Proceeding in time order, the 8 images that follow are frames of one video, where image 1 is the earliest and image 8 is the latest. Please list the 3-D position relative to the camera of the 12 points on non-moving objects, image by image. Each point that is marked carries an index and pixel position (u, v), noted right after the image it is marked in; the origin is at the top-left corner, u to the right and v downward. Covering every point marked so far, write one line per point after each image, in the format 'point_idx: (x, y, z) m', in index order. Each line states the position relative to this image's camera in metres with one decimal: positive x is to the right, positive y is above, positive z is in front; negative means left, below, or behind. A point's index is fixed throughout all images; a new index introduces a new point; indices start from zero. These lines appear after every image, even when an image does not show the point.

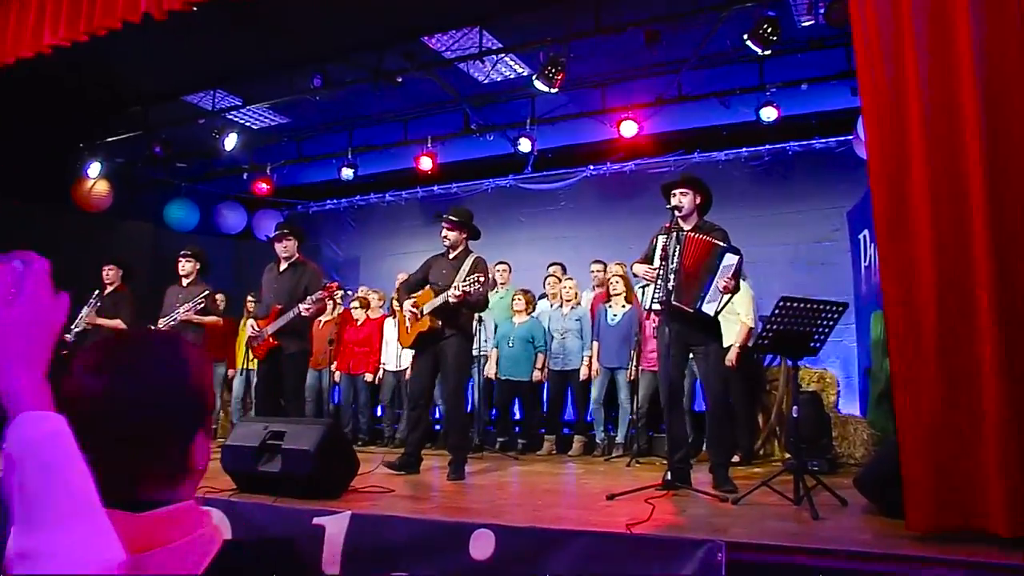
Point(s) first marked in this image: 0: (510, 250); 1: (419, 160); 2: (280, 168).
0: (0.0, +0.4, +10.5) m
1: (-0.9, +1.2, +9.8) m
2: (-2.2, +1.2, +10.0) m
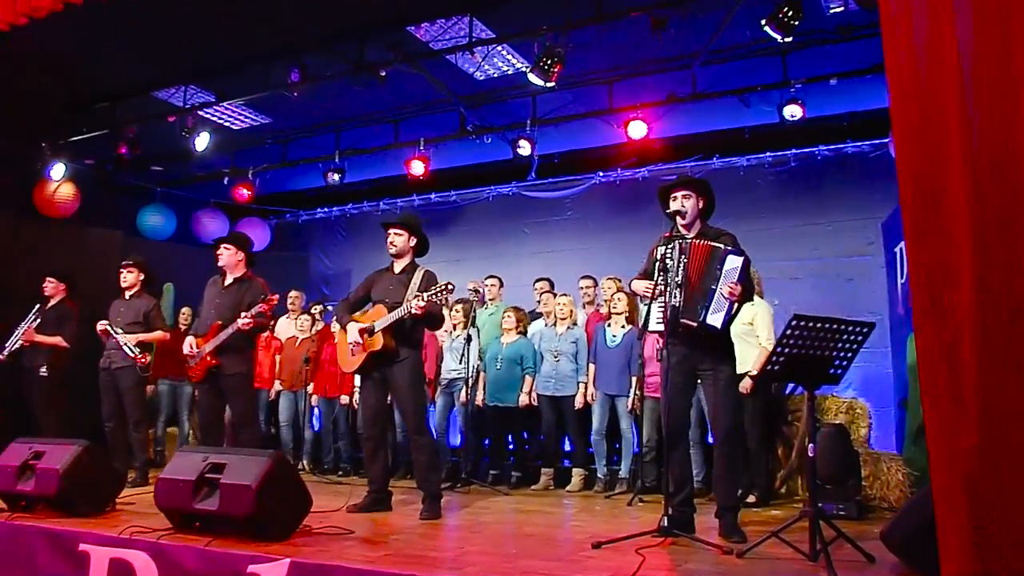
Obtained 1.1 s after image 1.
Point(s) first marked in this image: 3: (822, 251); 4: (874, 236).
0: (0.0, +0.2, +9.7) m
1: (-0.9, +1.1, +9.0) m
2: (-2.2, +1.0, +9.3) m
3: (+2.7, +0.3, +8.9) m
4: (+3.0, +0.4, +8.7) m
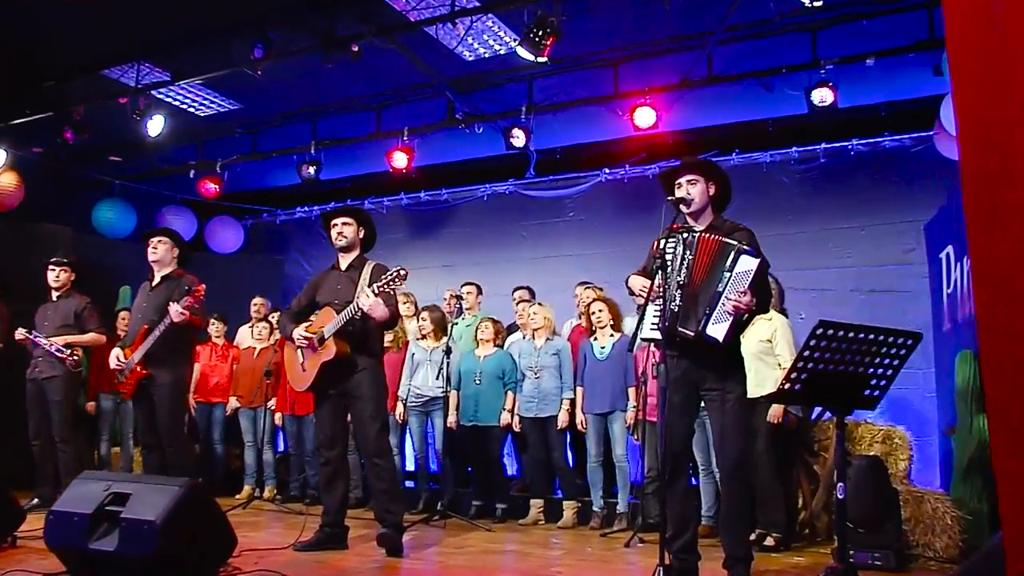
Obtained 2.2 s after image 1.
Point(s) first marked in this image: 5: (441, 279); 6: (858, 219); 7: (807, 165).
0: (0.0, +0.2, +8.7) m
1: (-0.9, +1.0, +8.1) m
2: (-2.2, +1.0, +8.4) m
3: (+2.6, +0.2, +7.9) m
4: (+2.9, +0.3, +7.7) m
5: (-0.6, +0.1, +9.0) m
6: (+2.6, +0.5, +7.9) m
7: (+2.3, +1.0, +8.2) m
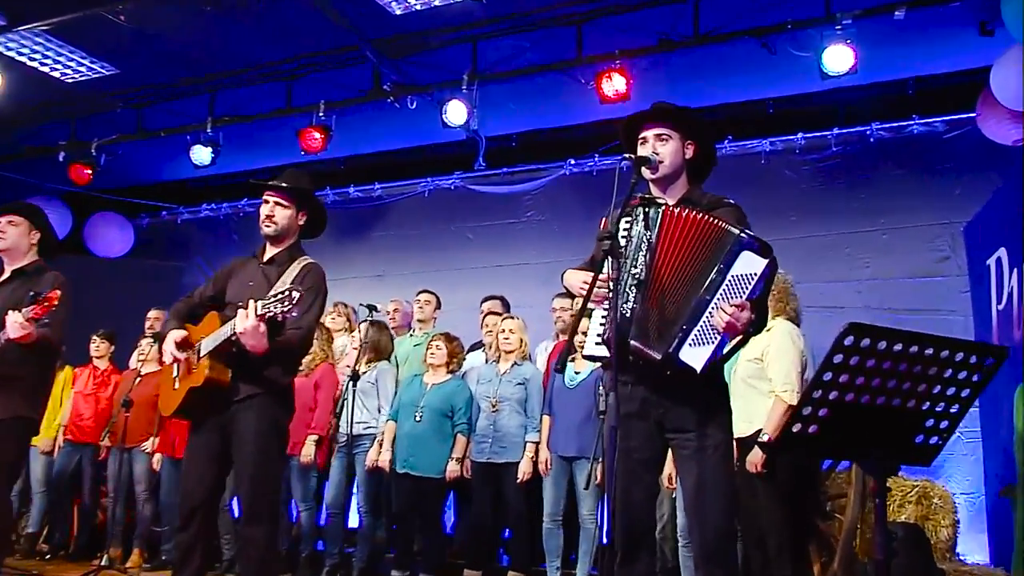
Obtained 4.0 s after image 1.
0: (-0.4, +0.1, +7.2) m
1: (-1.3, +0.9, +6.5) m
2: (-2.6, +0.9, +6.8) m
3: (+2.2, +0.1, +6.3) m
4: (+2.6, +0.2, +6.1) m
5: (-1.0, 0.0, +7.4) m
6: (+2.2, +0.4, +6.4) m
7: (+1.9, +0.8, +6.7) m
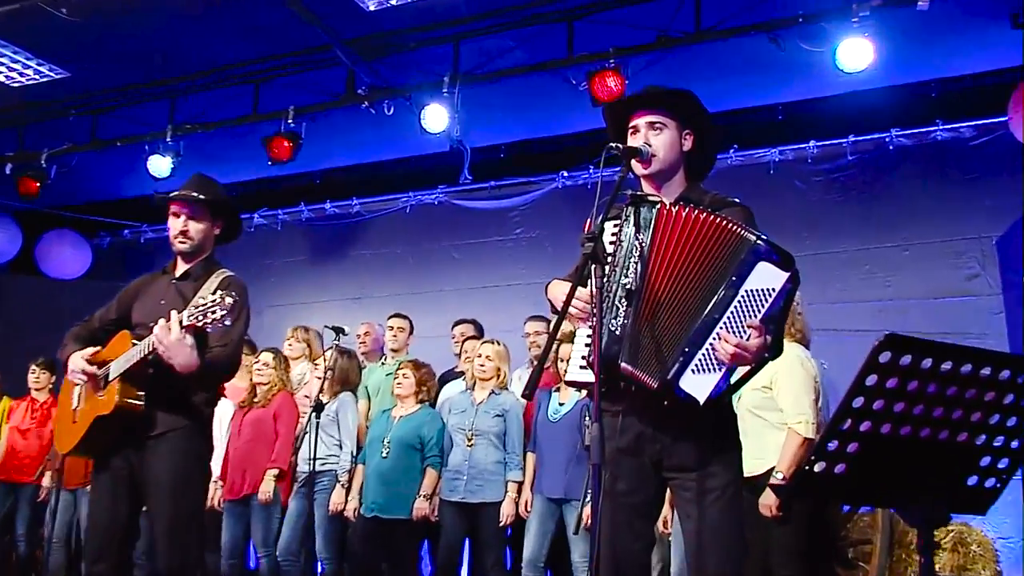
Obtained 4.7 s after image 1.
0: (-0.5, -0.1, +6.6) m
1: (-1.4, +0.8, +6.0) m
2: (-2.7, +0.8, +6.3) m
3: (+2.1, 0.0, +5.7) m
4: (+2.5, +0.1, +5.5) m
5: (-1.1, -0.2, +6.8) m
6: (+2.2, +0.3, +5.8) m
7: (+1.8, +0.7, +6.1) m
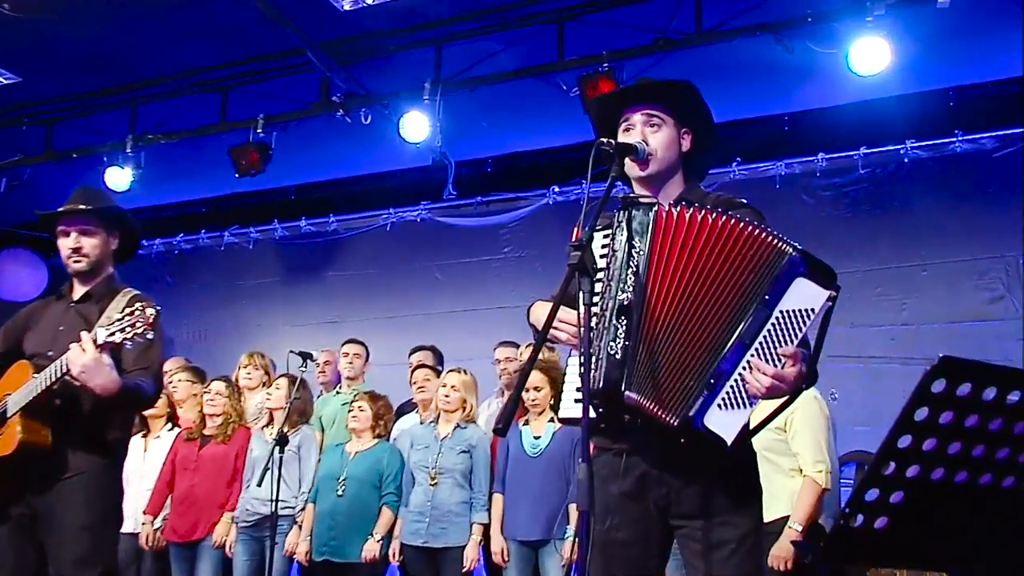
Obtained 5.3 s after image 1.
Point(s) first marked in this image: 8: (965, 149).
0: (-0.6, -0.2, +6.1) m
1: (-1.4, +0.7, +5.6) m
2: (-2.7, +0.7, +5.9) m
3: (+2.1, -0.1, +5.3) m
4: (+2.4, 0.0, +5.1) m
5: (-1.2, -0.3, +6.4) m
6: (+2.1, +0.2, +5.3) m
7: (+1.8, +0.6, +5.7) m
8: (+2.3, +0.7, +5.3) m
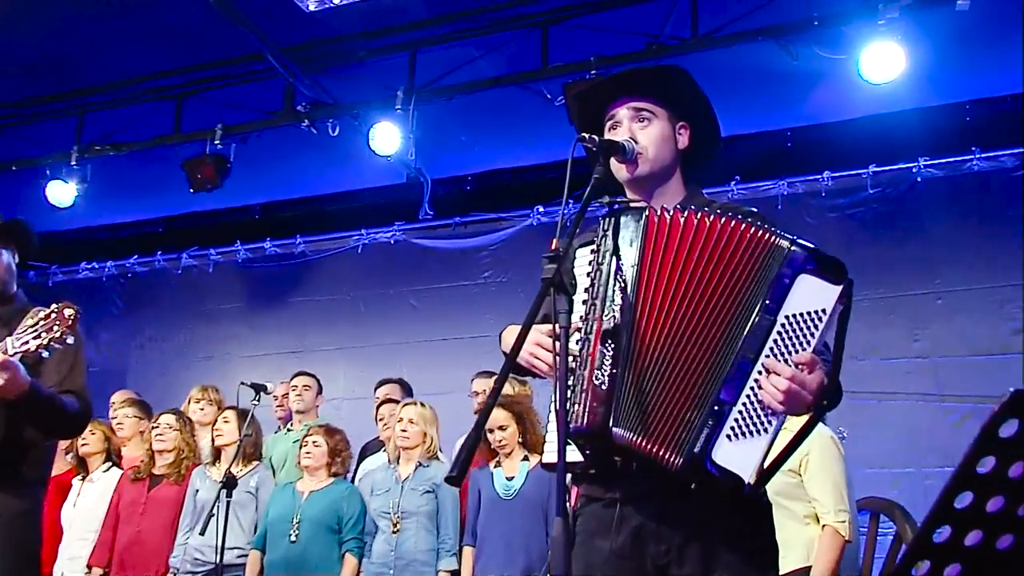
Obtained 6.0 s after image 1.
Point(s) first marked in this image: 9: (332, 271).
0: (-0.7, -0.4, +5.7) m
1: (-1.5, +0.6, +5.1) m
2: (-2.8, +0.5, +5.4) m
3: (+2.0, -0.3, +4.8) m
4: (+2.3, -0.1, +4.7) m
5: (-1.3, -0.5, +5.9) m
6: (+2.0, 0.0, +4.9) m
7: (+1.7, +0.4, +5.2) m
8: (+2.2, +0.6, +4.8) m
9: (-1.0, +0.1, +6.0) m
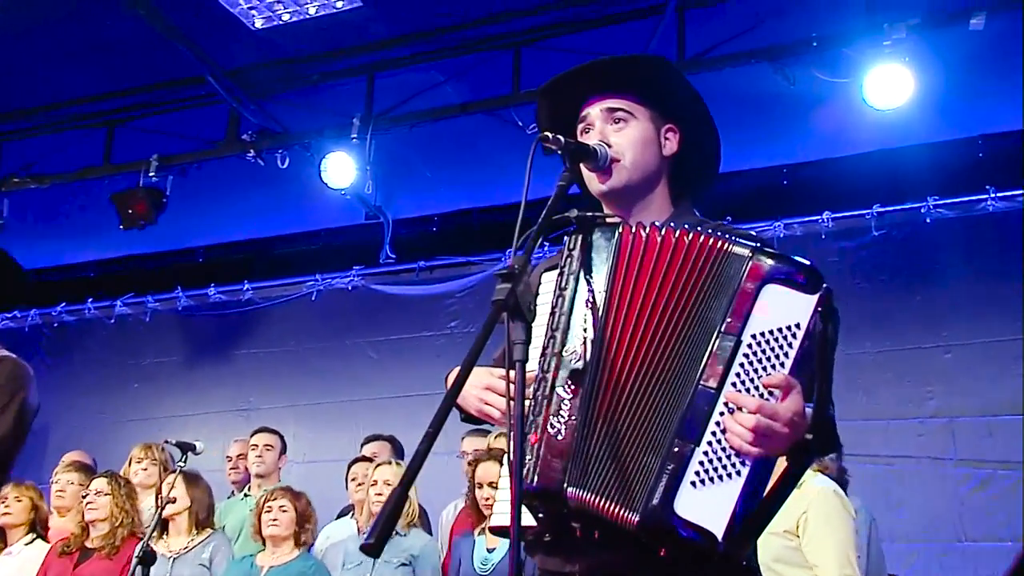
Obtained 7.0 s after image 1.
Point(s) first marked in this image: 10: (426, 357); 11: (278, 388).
0: (-0.8, -0.6, +5.1) m
1: (-1.7, +0.4, +4.6) m
2: (-3.0, +0.3, +4.8) m
3: (+1.8, -0.5, +4.3) m
4: (+2.2, -0.3, +4.2) m
5: (-1.4, -0.7, +5.3) m
6: (+1.9, -0.2, +4.4) m
7: (+1.5, +0.2, +4.8) m
8: (+2.1, +0.4, +4.4) m
9: (-1.2, -0.2, +5.4) m
10: (-0.4, -0.3, +5.0) m
11: (-1.2, -0.5, +5.3) m
